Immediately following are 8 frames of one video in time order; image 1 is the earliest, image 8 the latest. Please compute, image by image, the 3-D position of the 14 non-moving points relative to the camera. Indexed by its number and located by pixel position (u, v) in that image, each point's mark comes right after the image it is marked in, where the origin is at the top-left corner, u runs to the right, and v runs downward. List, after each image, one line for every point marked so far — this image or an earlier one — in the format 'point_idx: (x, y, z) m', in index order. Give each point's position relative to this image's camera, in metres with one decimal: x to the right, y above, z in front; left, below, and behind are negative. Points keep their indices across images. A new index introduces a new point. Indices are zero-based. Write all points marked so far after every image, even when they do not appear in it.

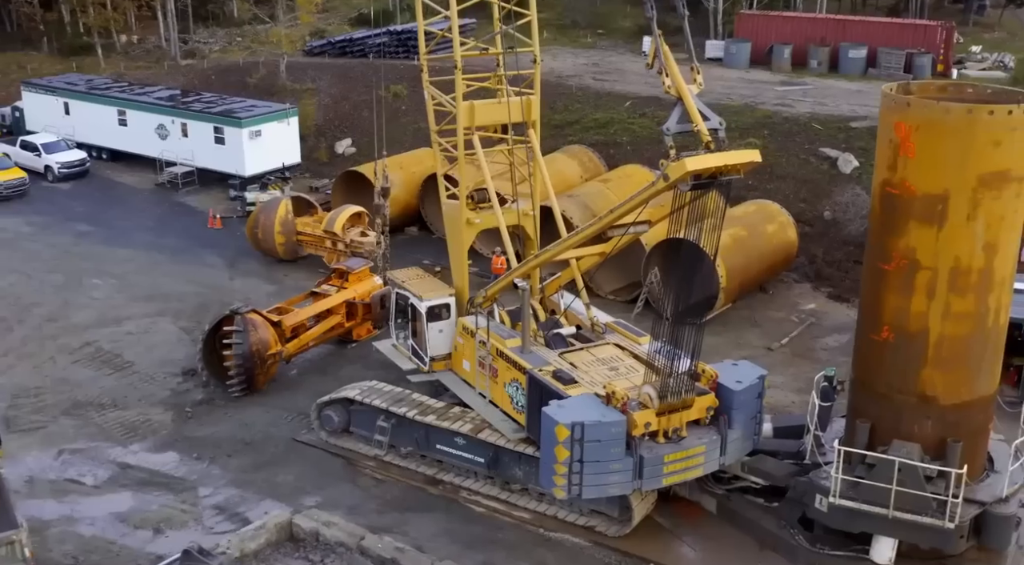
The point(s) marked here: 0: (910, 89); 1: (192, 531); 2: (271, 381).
0: (+4.1, +2.0, +10.8) m
1: (-3.8, -3.0, +12.5) m
2: (-3.9, -1.6, +16.7) m
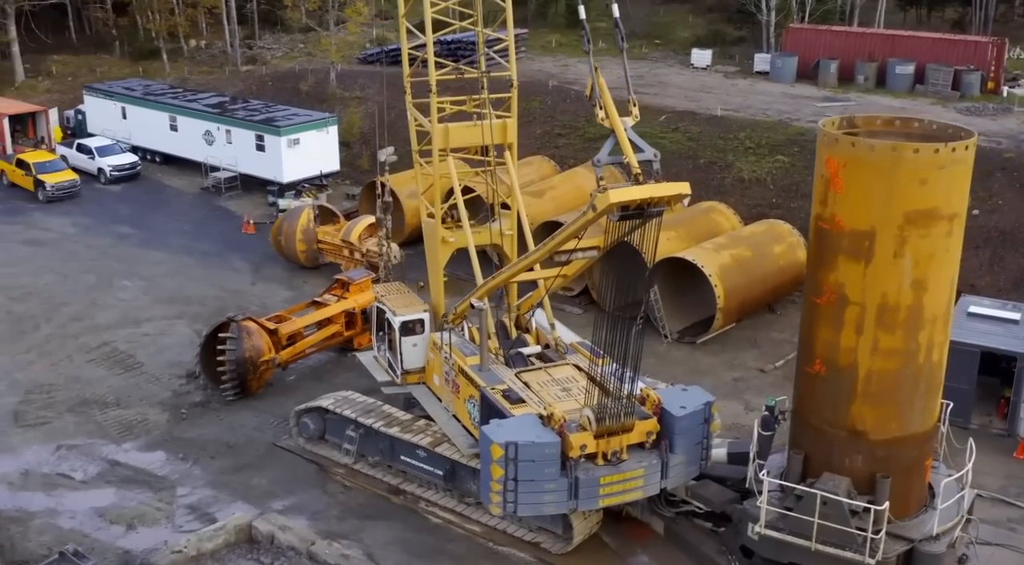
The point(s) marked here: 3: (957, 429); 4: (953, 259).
0: (+3.6, +1.7, +10.8) m
1: (-4.4, -3.1, +13.1) m
2: (-4.1, -1.7, +17.3) m
3: (+6.7, -2.2, +15.5) m
4: (+4.3, +0.2, +9.9) m
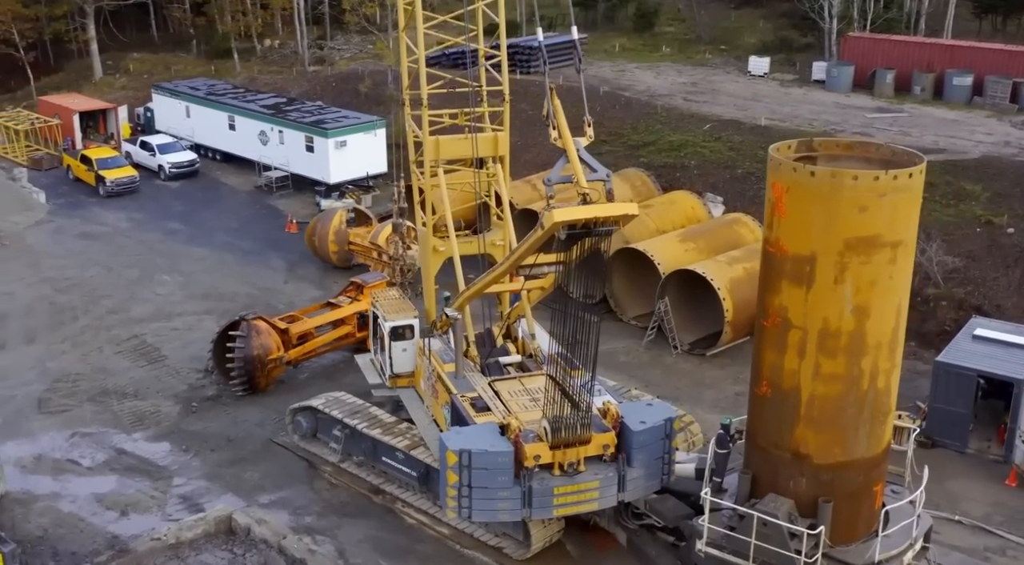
0: (+3.1, +1.4, +10.9) m
1: (-4.8, -3.1, +13.7) m
2: (-4.1, -1.7, +18.0) m
3: (+6.5, -2.5, +15.3) m
4: (+3.7, 0.0, +9.9) m
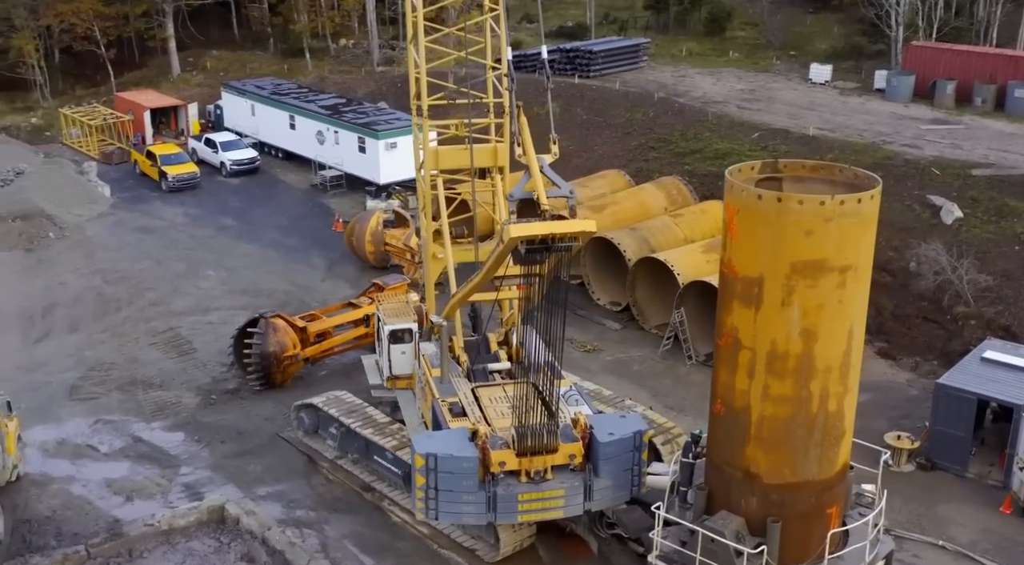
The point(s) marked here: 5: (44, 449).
0: (+2.8, +1.2, +11.0) m
1: (-5.0, -3.1, +14.5) m
2: (-3.9, -1.7, +18.6) m
3: (+6.4, -2.8, +15.1) m
4: (+3.3, -0.3, +10.0) m
5: (-7.3, -2.6, +16.2) m
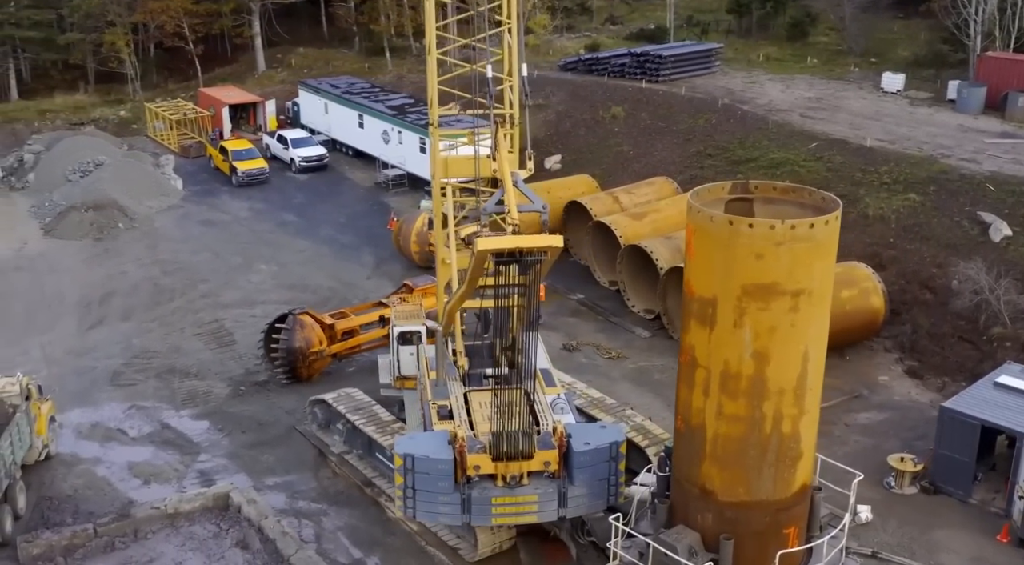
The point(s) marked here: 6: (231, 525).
0: (+2.5, +1.0, +11.1) m
1: (-5.1, -3.0, +15.3) m
2: (-3.6, -1.7, +19.3) m
3: (+6.4, -3.2, +14.9) m
4: (+2.8, -0.5, +10.0) m
5: (-7.2, -2.5, +17.2) m
6: (-3.7, -3.2, +13.9) m
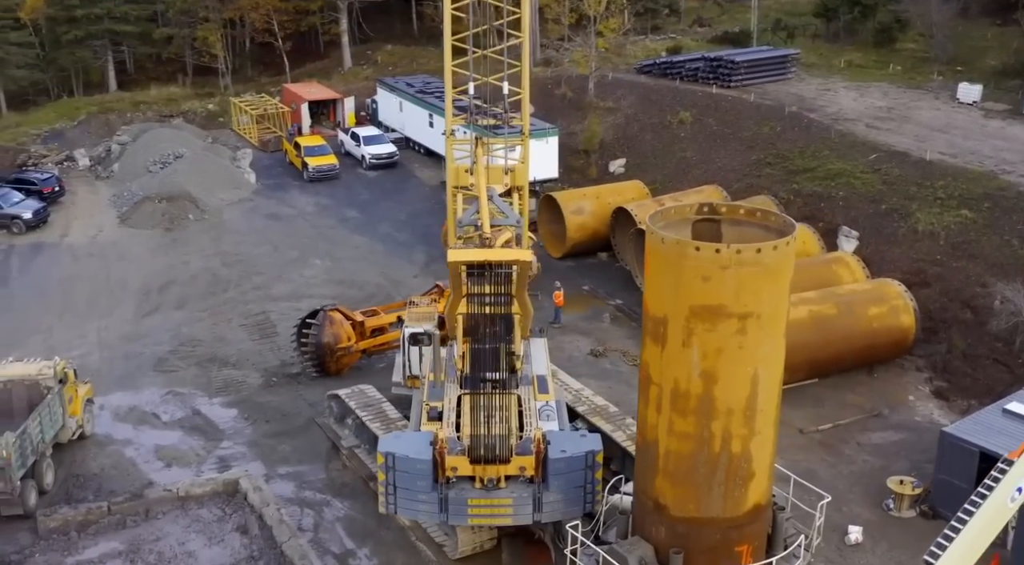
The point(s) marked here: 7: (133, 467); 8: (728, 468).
0: (+2.2, +0.8, +11.3) m
1: (-5.1, -2.9, +16.2) m
2: (-3.2, -1.7, +20.1) m
3: (+6.3, -3.5, +14.8) m
4: (+2.4, -0.7, +10.2) m
5: (-7.0, -2.3, +18.3) m
6: (-3.9, -3.2, +14.7) m
7: (-5.9, -2.9, +16.3) m
8: (+2.2, -1.9, +10.6) m
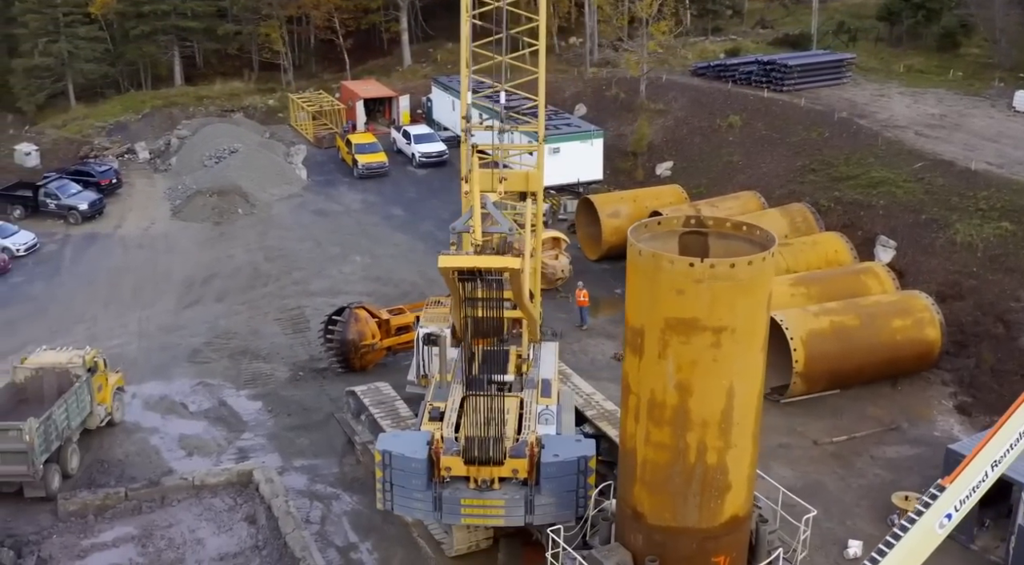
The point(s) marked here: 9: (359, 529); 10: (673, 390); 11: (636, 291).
0: (+2.1, +0.7, +11.4) m
1: (-4.9, -2.9, +16.8) m
2: (-2.7, -1.6, +20.5) m
3: (+6.3, -3.7, +14.6) m
4: (+2.2, -0.9, +10.3) m
5: (-6.7, -2.2, +19.0) m
6: (-3.9, -3.2, +15.2) m
7: (-5.8, -2.8, +16.9) m
8: (+2.0, -2.0, +10.7) m
9: (-2.2, -3.5, +14.9) m
10: (+1.6, -1.1, +10.4) m
11: (+1.3, -0.1, +10.5) m
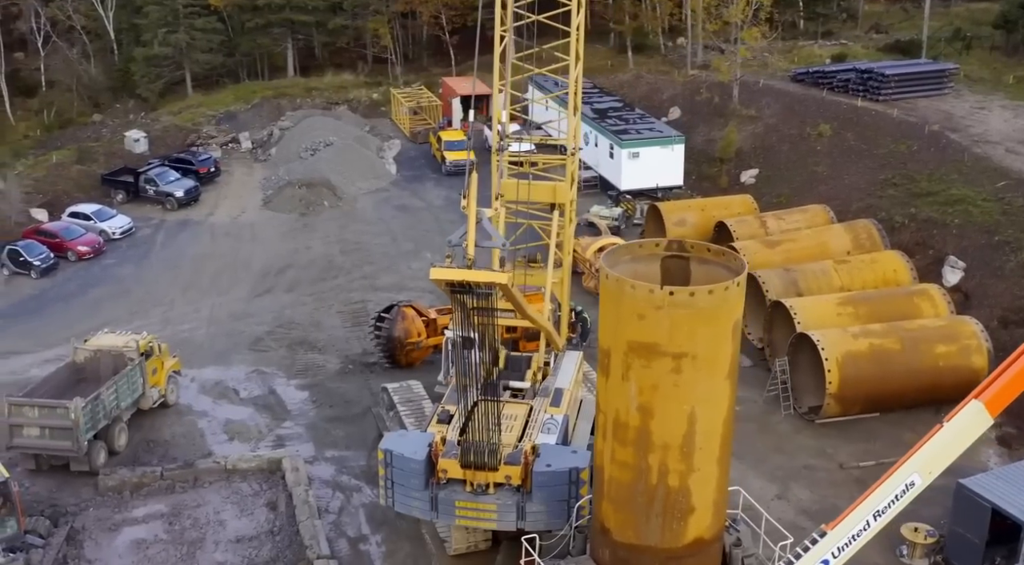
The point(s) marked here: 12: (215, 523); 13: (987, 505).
0: (+2.0, +0.4, +11.6) m
1: (-4.6, -2.8, +17.8) m
2: (-1.9, -1.6, +21.3) m
3: (+6.3, -4.2, +14.4) m
4: (+1.8, -1.2, +10.5) m
5: (-6.0, -2.0, +20.2) m
6: (-3.7, -3.2, +16.1) m
7: (-5.4, -2.7, +18.1) m
8: (+1.6, -2.3, +10.9) m
9: (-2.1, -3.6, +15.6) m
10: (+1.3, -1.3, +10.7) m
11: (+1.0, -0.3, +10.8) m
12: (-4.3, -3.5, +15.1) m
13: (+6.4, -3.0, +14.0) m
